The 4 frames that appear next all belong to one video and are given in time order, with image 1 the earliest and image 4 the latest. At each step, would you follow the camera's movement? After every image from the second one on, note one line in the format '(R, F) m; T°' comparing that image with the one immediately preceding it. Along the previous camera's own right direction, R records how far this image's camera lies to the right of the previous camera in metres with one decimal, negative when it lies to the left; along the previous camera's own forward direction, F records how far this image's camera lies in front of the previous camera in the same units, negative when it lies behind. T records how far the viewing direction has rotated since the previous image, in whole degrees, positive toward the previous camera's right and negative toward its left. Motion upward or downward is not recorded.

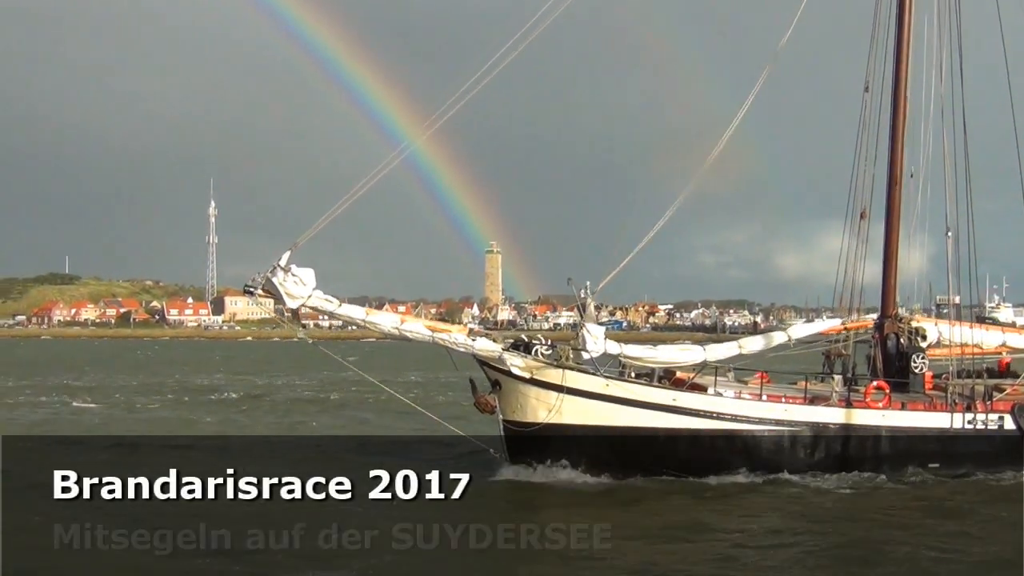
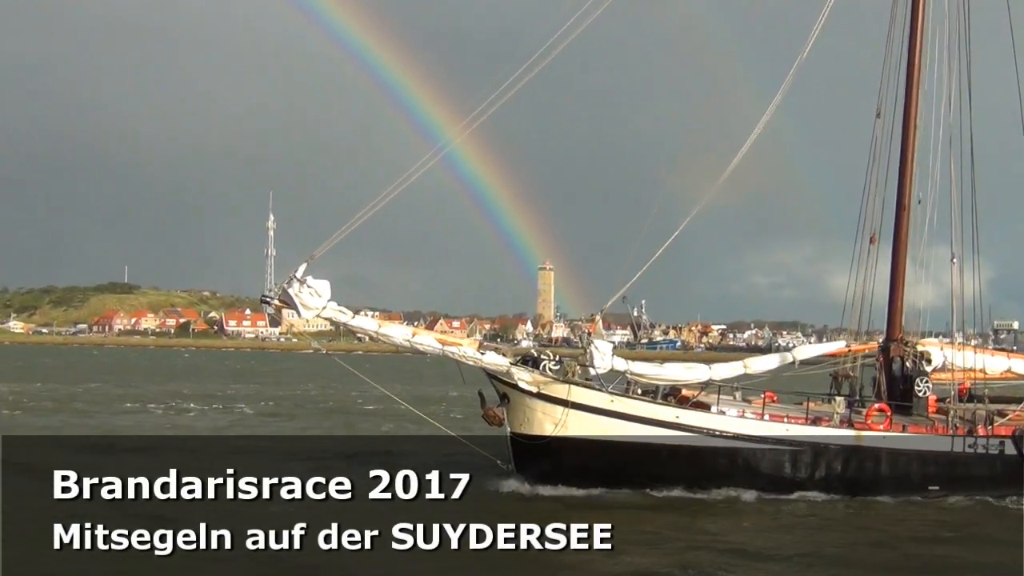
(+1.5, -1.3) m; -3°
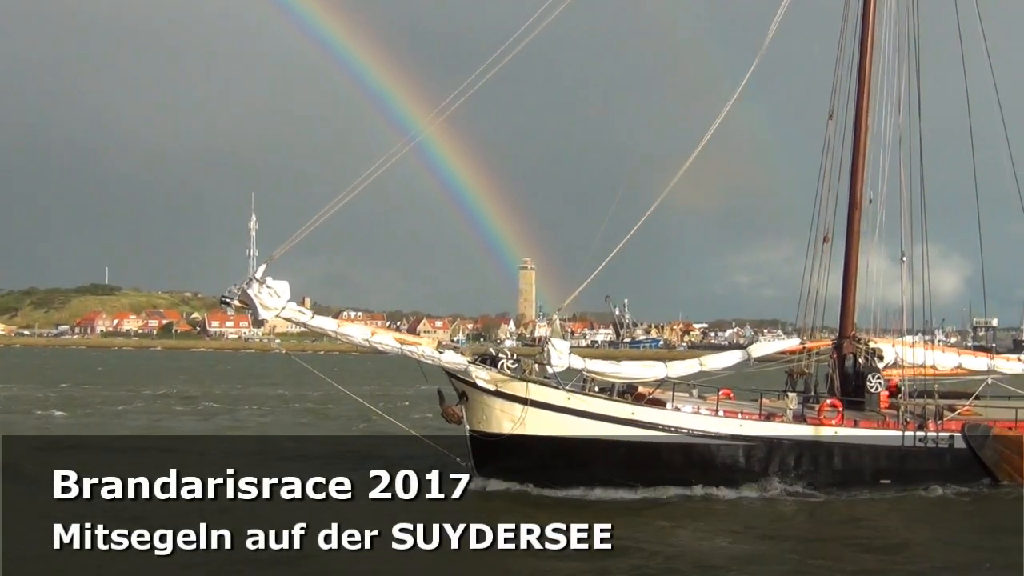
(+0.8, -0.5) m; +1°
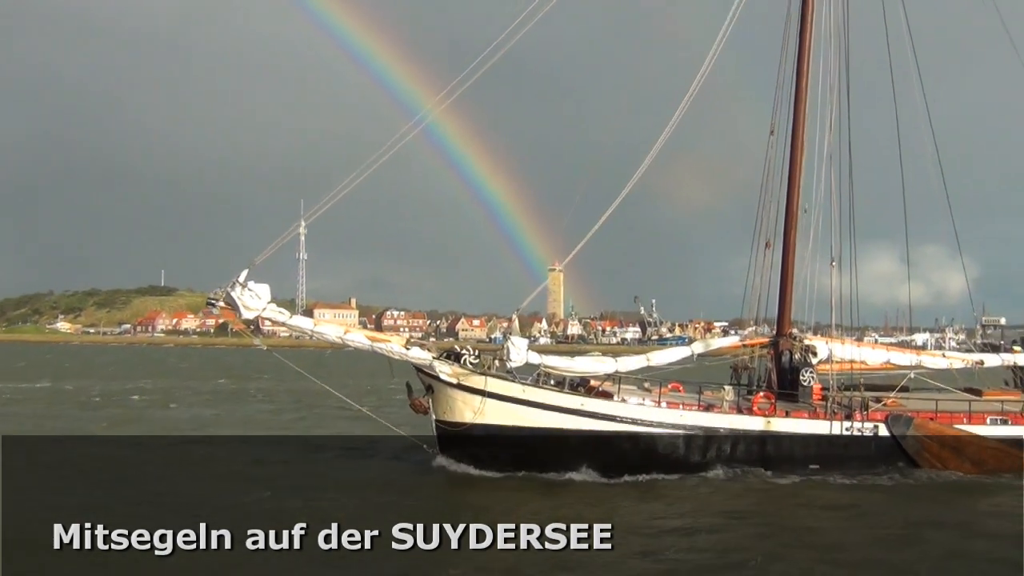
(+2.3, -3.6) m; -1°
